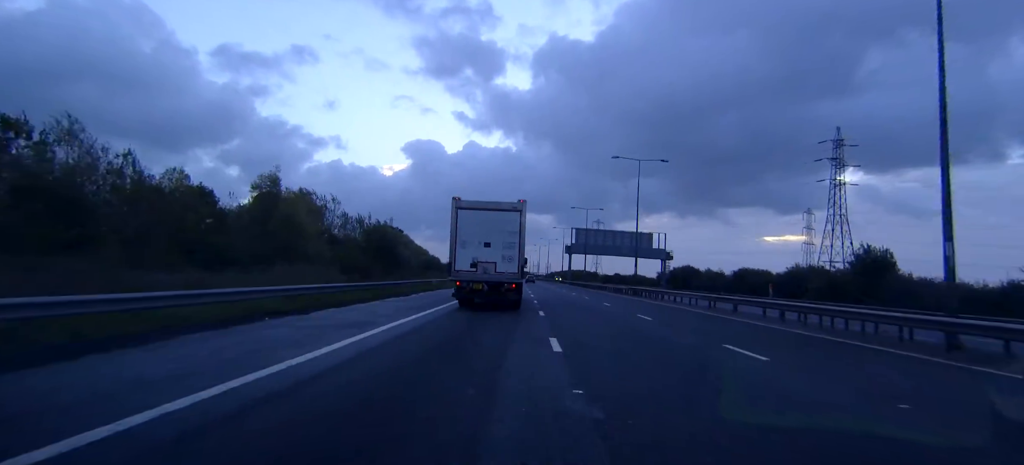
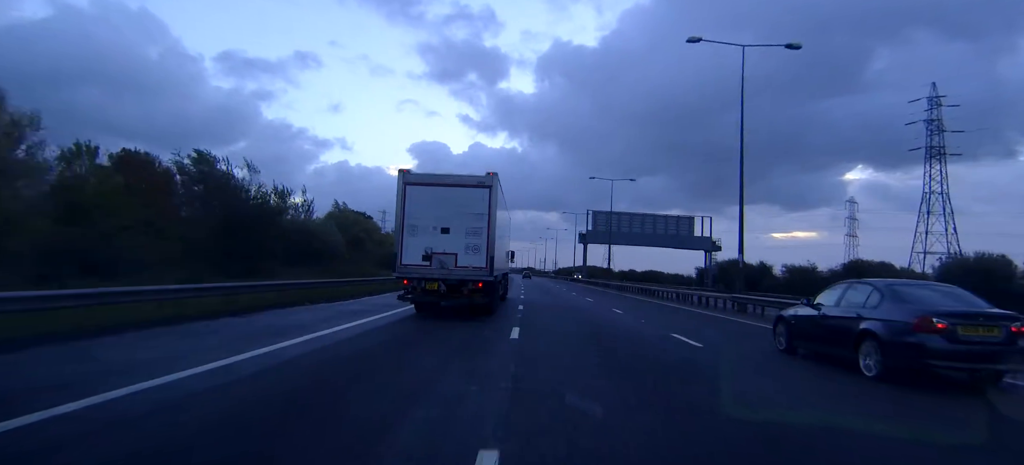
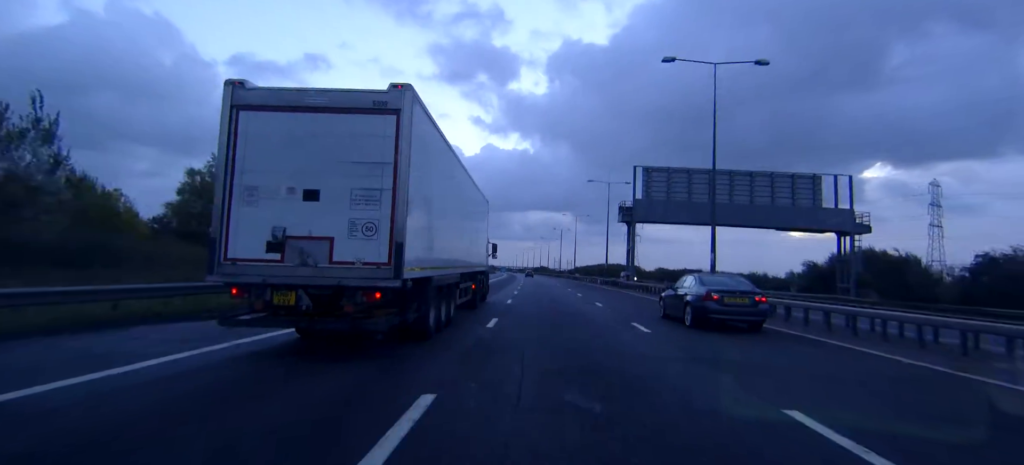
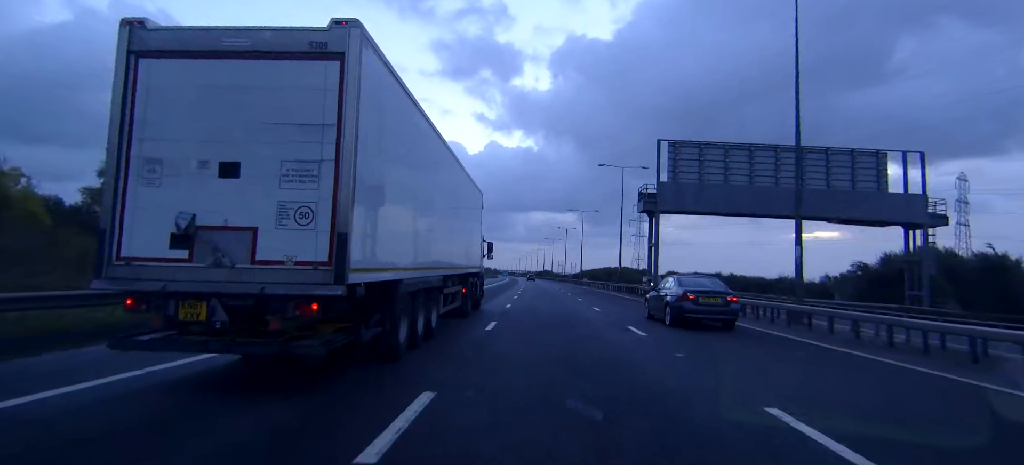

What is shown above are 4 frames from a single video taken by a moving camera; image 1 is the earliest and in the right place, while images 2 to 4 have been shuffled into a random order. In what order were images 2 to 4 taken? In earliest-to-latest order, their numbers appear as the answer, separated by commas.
2, 3, 4
